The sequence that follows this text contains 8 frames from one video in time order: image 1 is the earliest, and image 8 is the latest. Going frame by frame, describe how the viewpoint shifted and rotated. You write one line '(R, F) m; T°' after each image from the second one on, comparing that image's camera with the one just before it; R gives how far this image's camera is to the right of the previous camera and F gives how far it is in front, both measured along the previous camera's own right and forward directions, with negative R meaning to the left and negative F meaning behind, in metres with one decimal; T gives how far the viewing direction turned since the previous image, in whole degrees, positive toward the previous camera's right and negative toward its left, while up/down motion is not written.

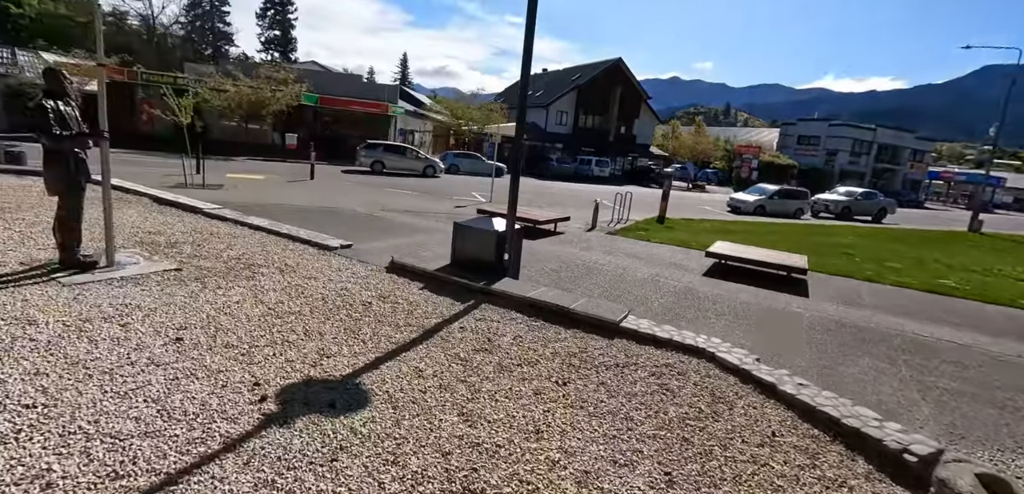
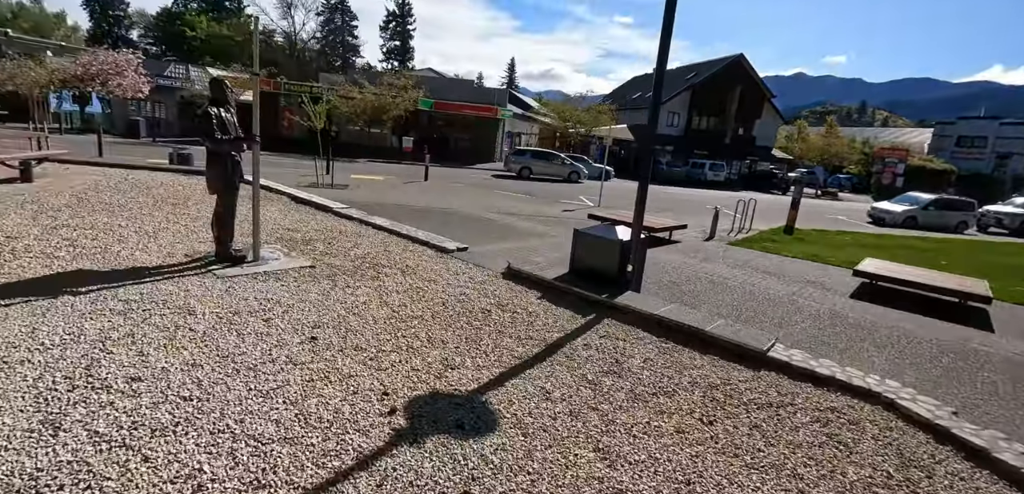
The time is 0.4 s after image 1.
(-0.2, +0.2) m; -11°
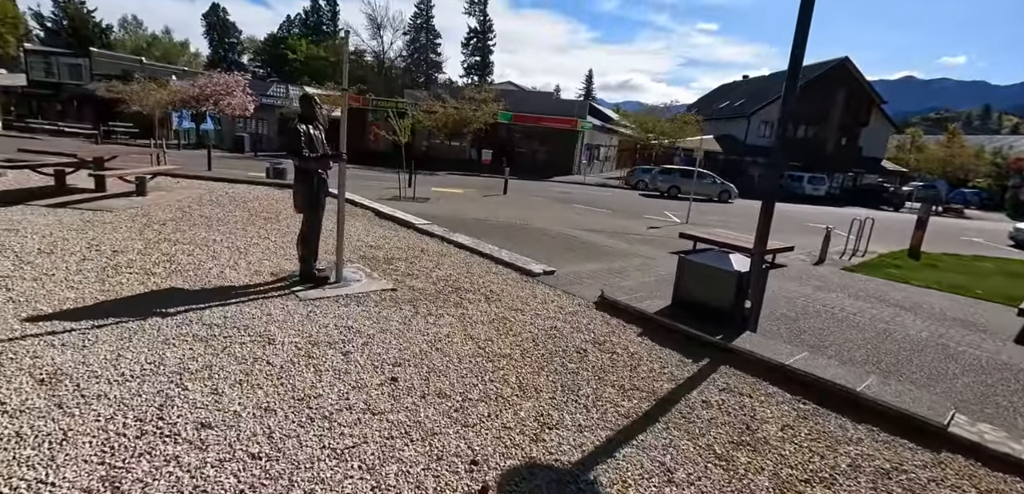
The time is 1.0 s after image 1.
(-0.2, +0.5) m; -8°
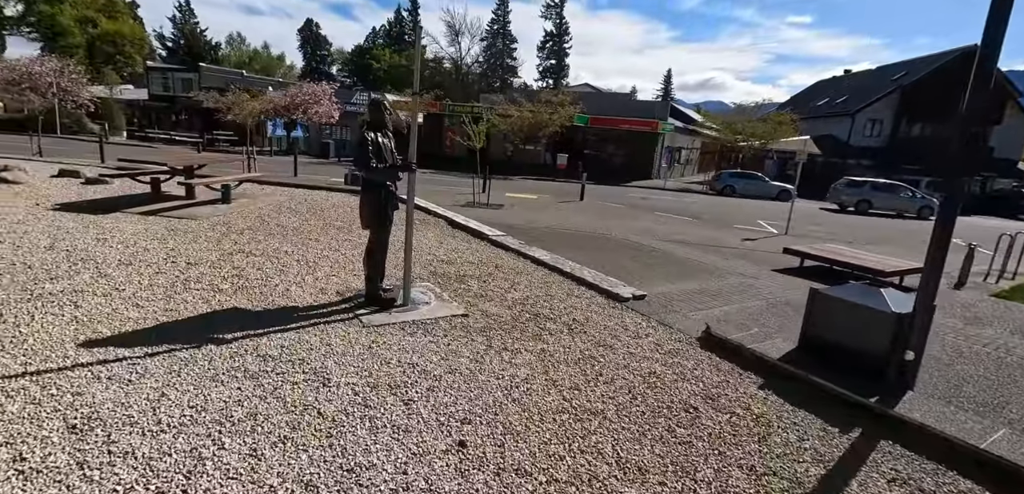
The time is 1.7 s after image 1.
(-0.1, +0.7) m; -8°
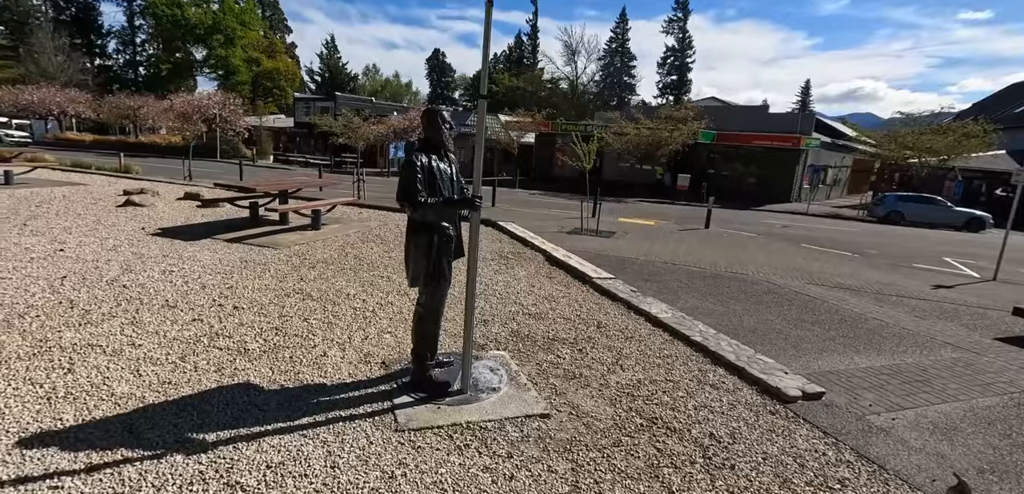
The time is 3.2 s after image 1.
(+0.1, +1.6) m; -12°
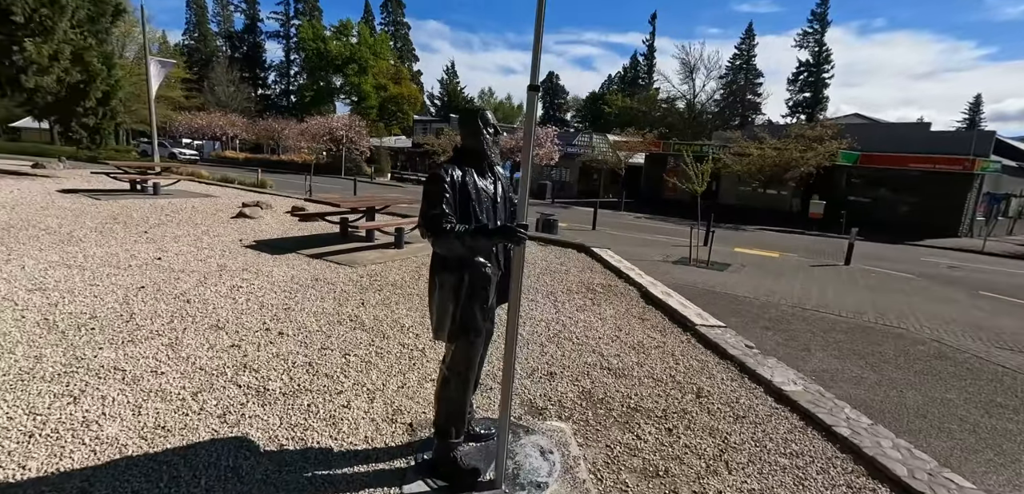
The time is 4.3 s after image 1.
(+0.2, +1.0) m; -11°
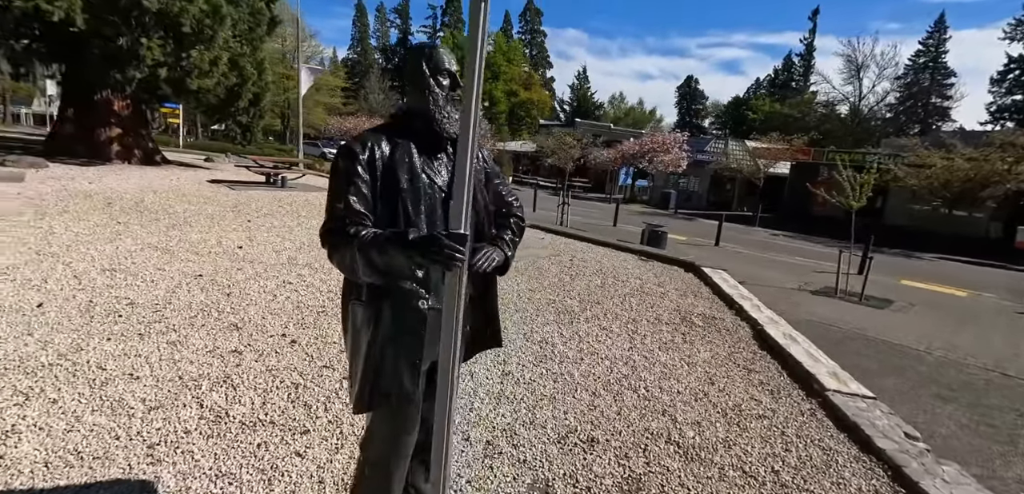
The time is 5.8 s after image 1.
(+0.5, +1.2) m; -14°
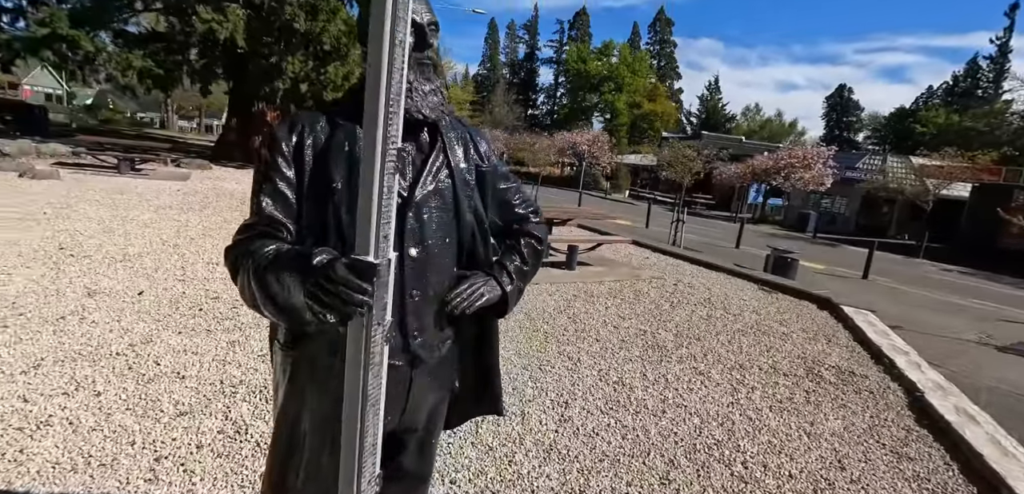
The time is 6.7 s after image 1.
(+0.3, +0.6) m; -13°
